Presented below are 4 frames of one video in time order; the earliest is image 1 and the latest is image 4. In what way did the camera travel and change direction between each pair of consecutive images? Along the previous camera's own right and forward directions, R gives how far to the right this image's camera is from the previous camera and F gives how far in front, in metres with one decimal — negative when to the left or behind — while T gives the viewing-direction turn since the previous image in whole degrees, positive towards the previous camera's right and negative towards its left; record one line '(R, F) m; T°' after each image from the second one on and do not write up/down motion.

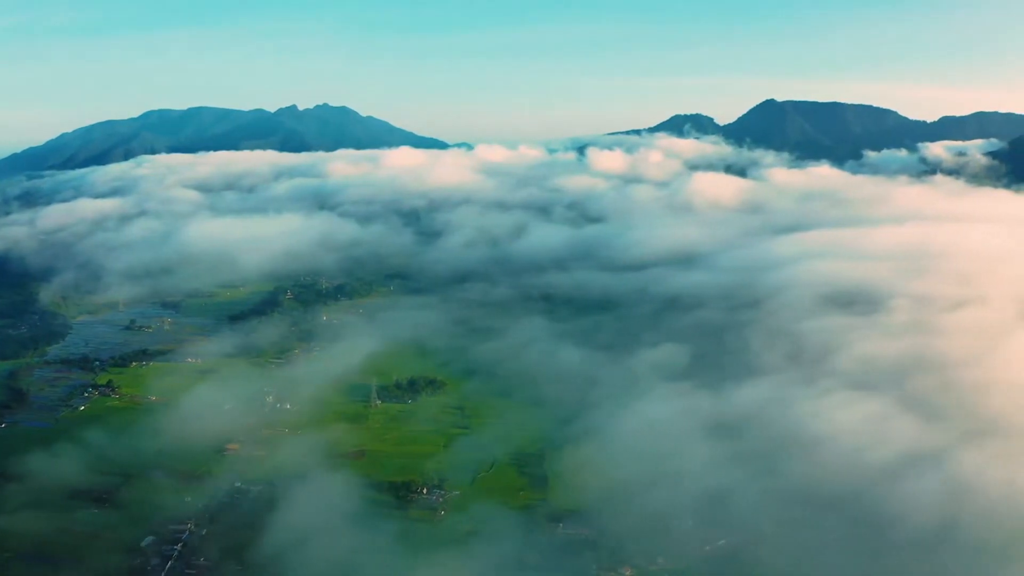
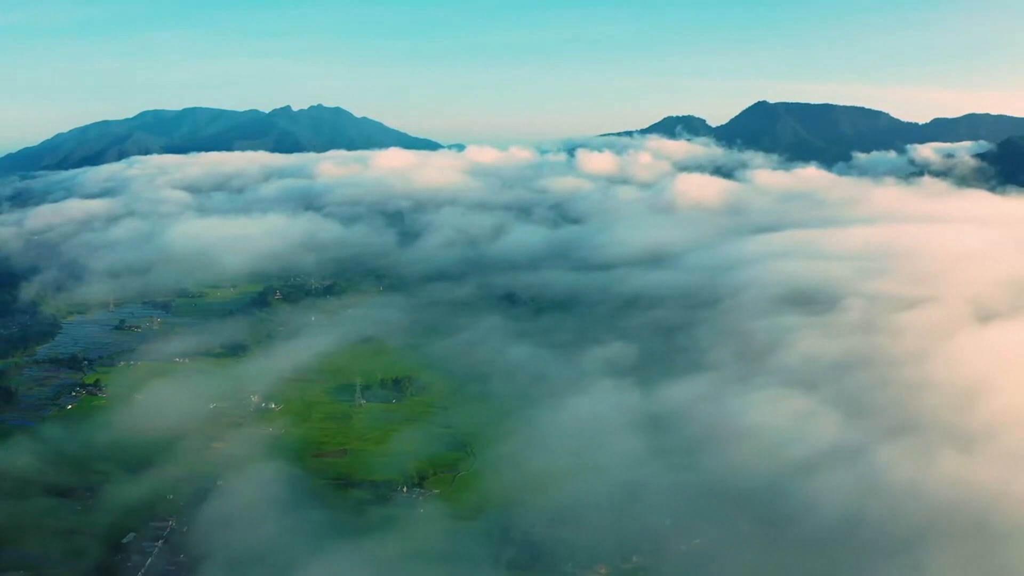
(-1.3, -0.5) m; +2°
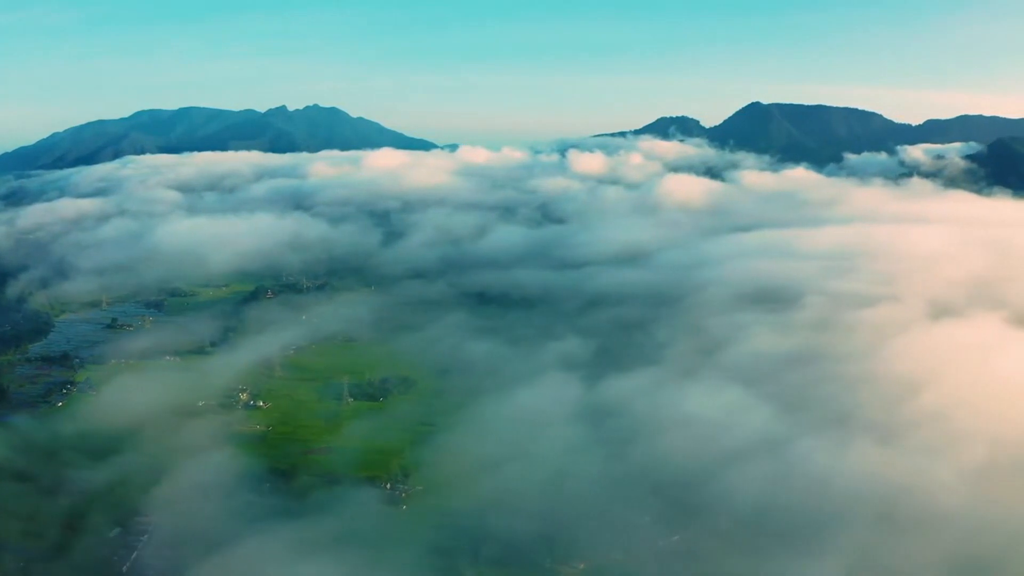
(+0.5, -0.2) m; 0°
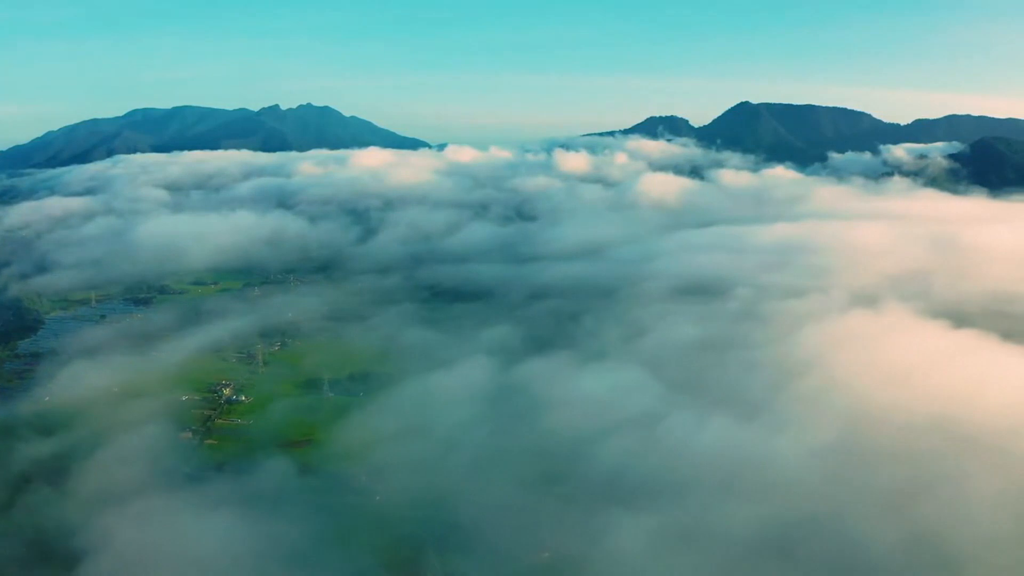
(+0.7, -0.4) m; 0°
